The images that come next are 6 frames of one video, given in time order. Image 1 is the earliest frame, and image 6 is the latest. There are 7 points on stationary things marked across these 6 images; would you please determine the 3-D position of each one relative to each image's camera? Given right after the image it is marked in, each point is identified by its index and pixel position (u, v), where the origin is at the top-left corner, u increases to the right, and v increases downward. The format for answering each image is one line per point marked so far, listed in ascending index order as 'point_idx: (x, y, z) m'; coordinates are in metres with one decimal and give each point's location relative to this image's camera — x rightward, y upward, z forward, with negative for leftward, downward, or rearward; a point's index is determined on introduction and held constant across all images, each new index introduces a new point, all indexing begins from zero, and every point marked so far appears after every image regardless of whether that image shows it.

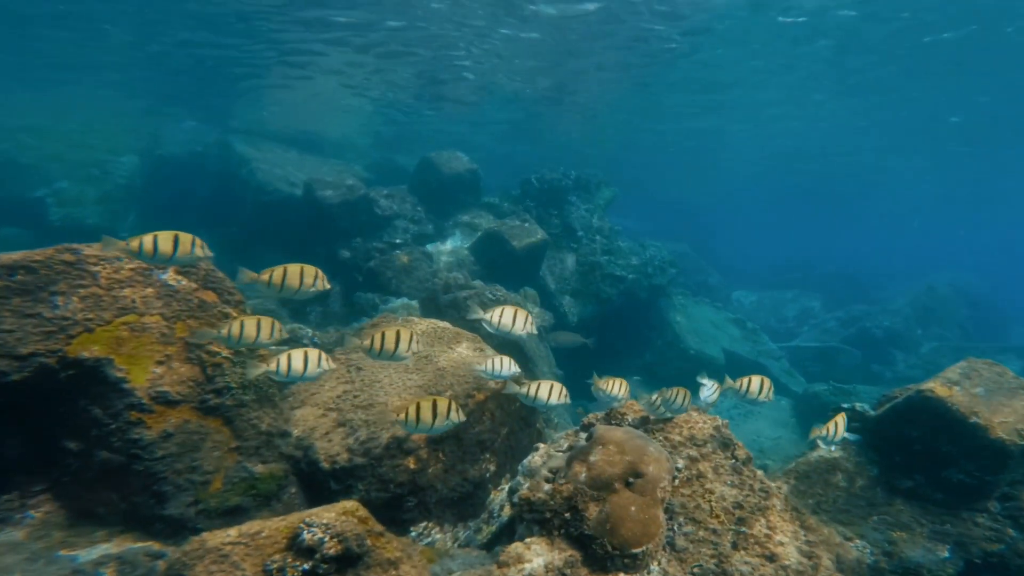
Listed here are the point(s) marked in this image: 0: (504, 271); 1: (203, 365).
0: (-0.3, +0.5, +12.5) m
1: (-3.7, -0.9, +4.7) m
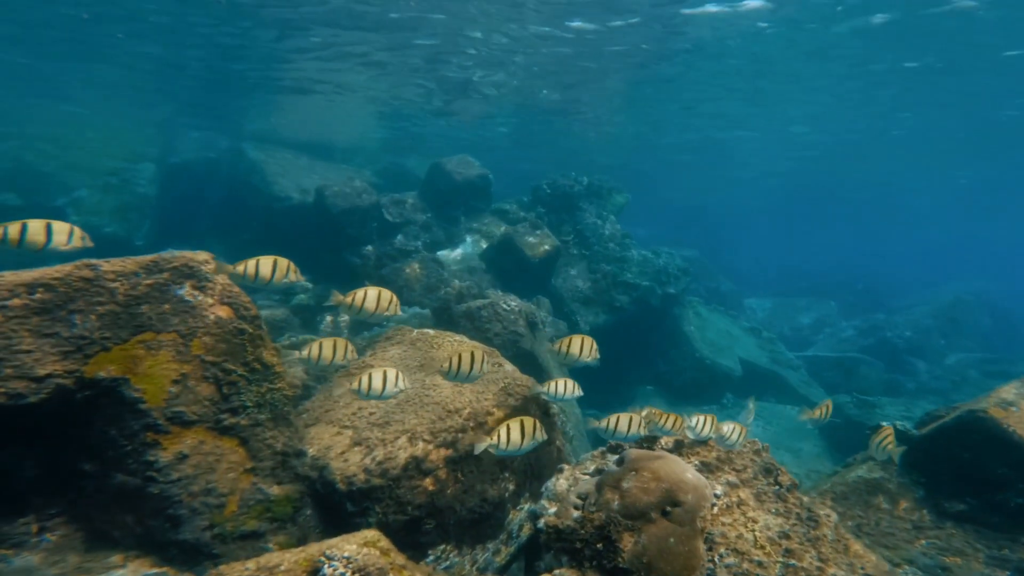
0: (0.0, +0.2, +12.3) m
1: (-3.4, -1.1, +4.6) m
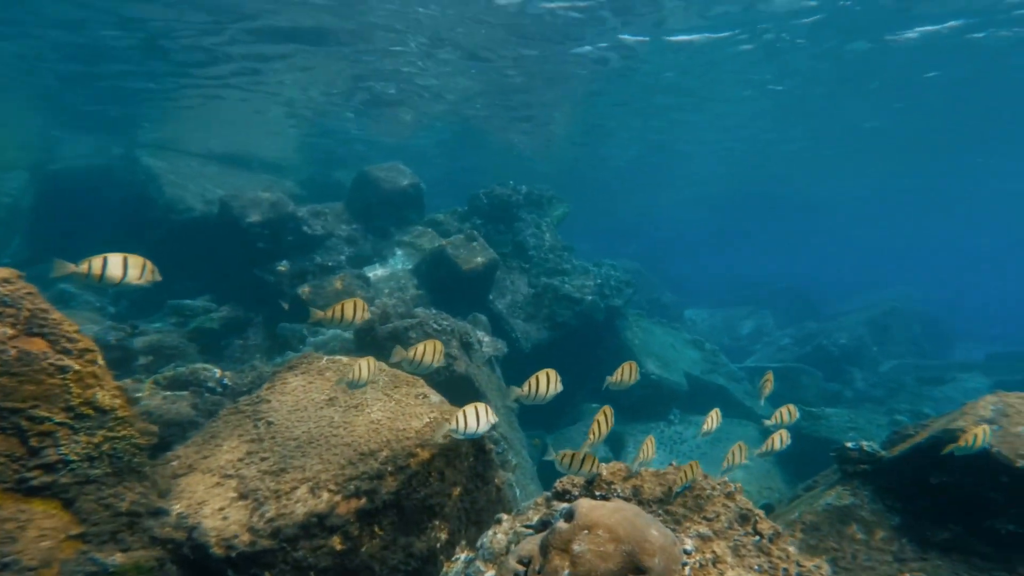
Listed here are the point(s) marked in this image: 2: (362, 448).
0: (-1.8, -0.2, +11.4) m
1: (-4.1, -1.2, +3.2) m
2: (-1.6, -1.7, +4.1) m
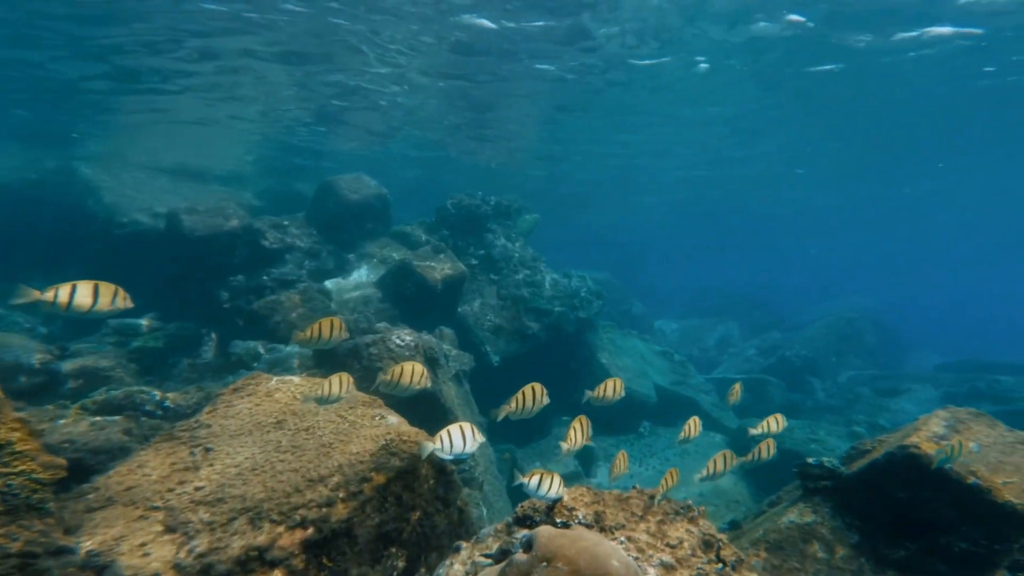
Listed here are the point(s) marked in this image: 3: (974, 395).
0: (-2.6, -0.5, +11.1) m
1: (-4.4, -1.4, +2.8) m
2: (-2.0, -1.8, +3.8) m
3: (+21.0, -5.1, +17.7) m
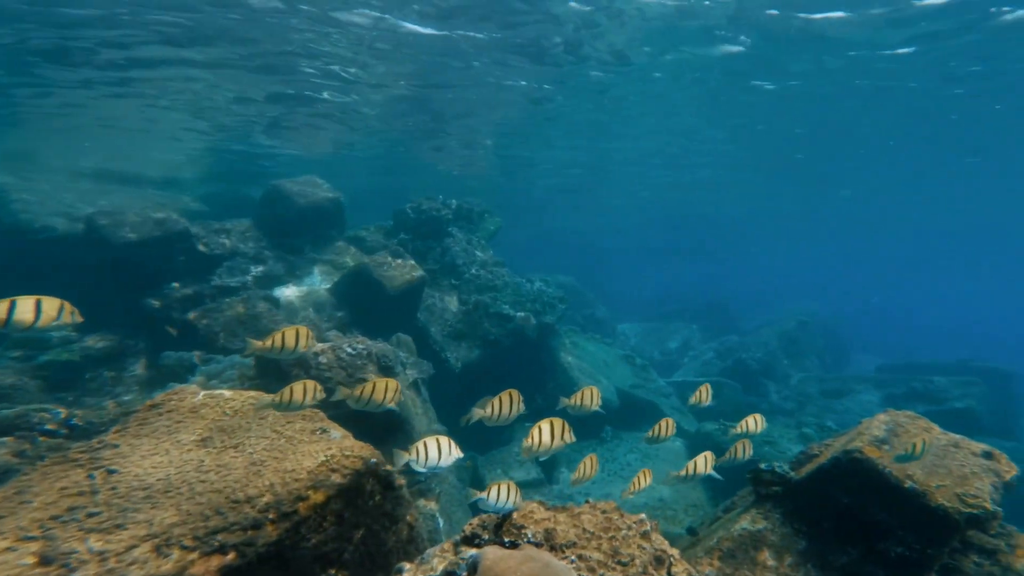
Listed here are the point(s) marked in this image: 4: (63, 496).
0: (-3.6, -0.7, +10.7) m
1: (-4.8, -1.4, +2.3) m
2: (-2.5, -1.9, +3.5) m
3: (+19.5, -5.2, +18.9) m
4: (-4.1, -2.0, +3.7) m
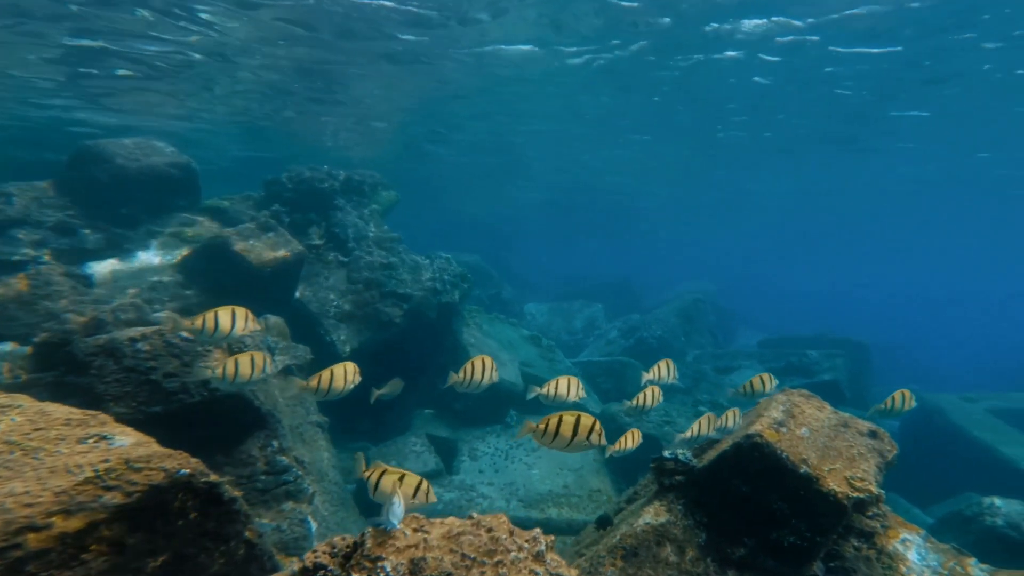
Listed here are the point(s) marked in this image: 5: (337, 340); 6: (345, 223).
0: (-6.0, 0.0, +9.0) m
1: (-5.4, -1.2, +0.5) m
2: (-3.3, -1.7, +2.2) m
3: (+14.8, -4.3, +22.1) m
4: (-5.0, -1.8, +2.1) m
5: (-4.1, -1.3, +9.9) m
6: (-4.9, +2.2, +12.6) m
